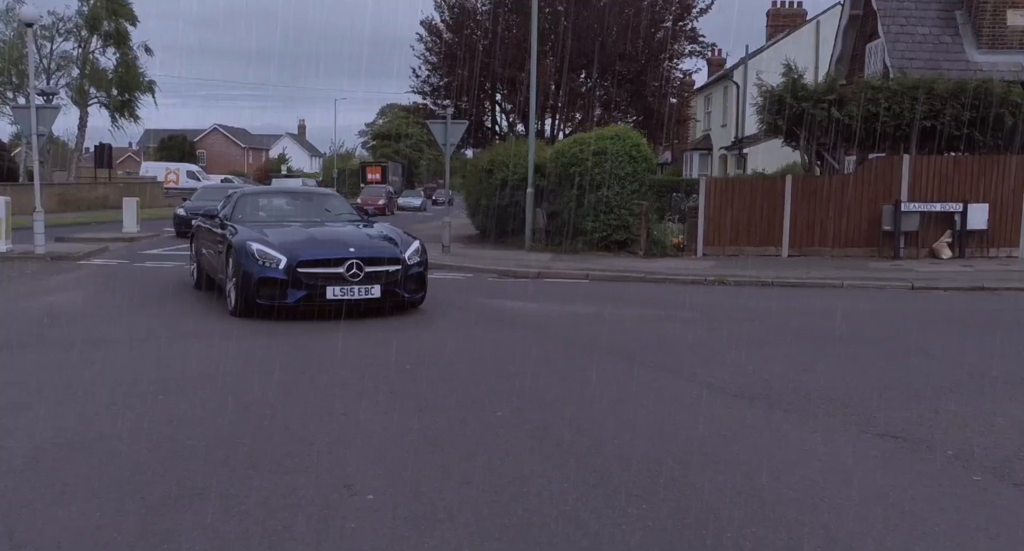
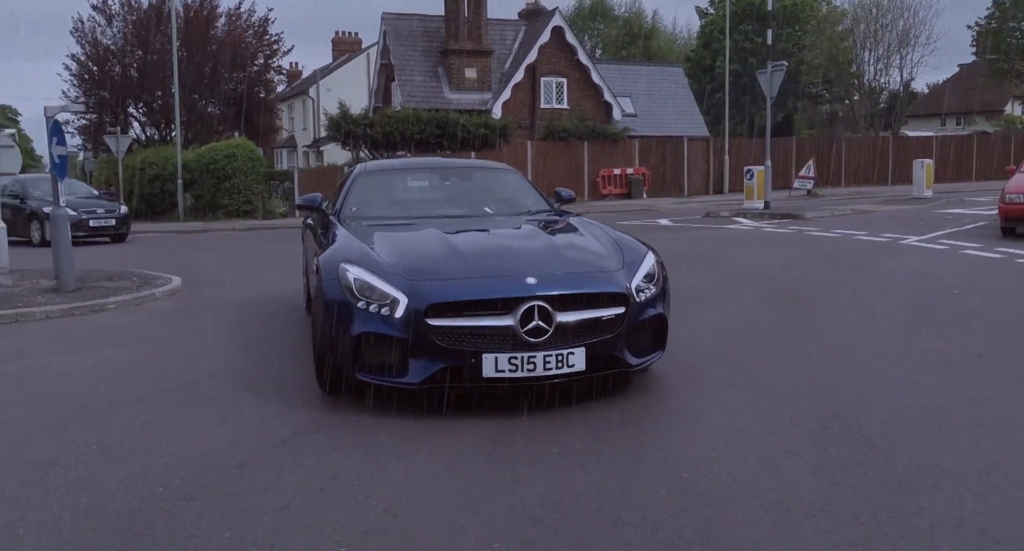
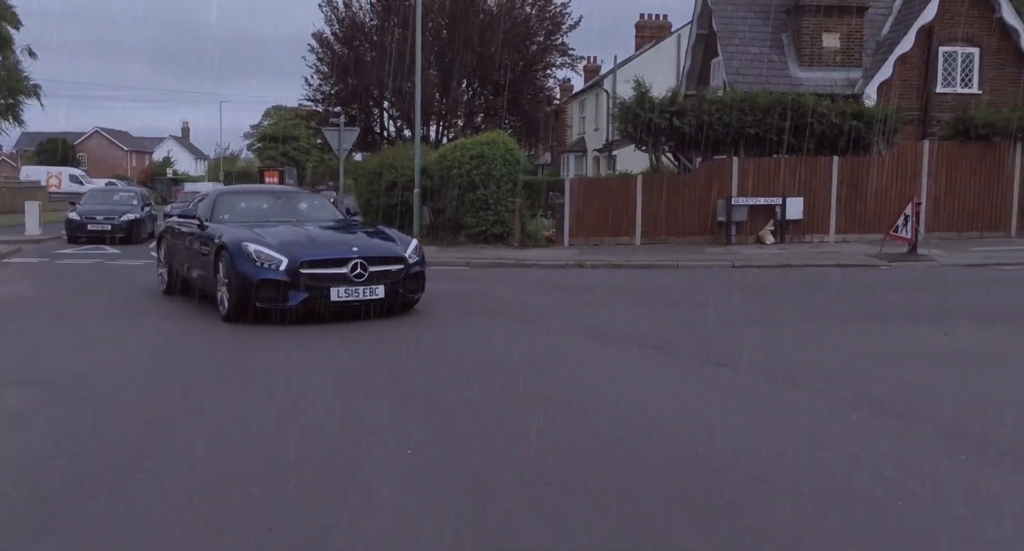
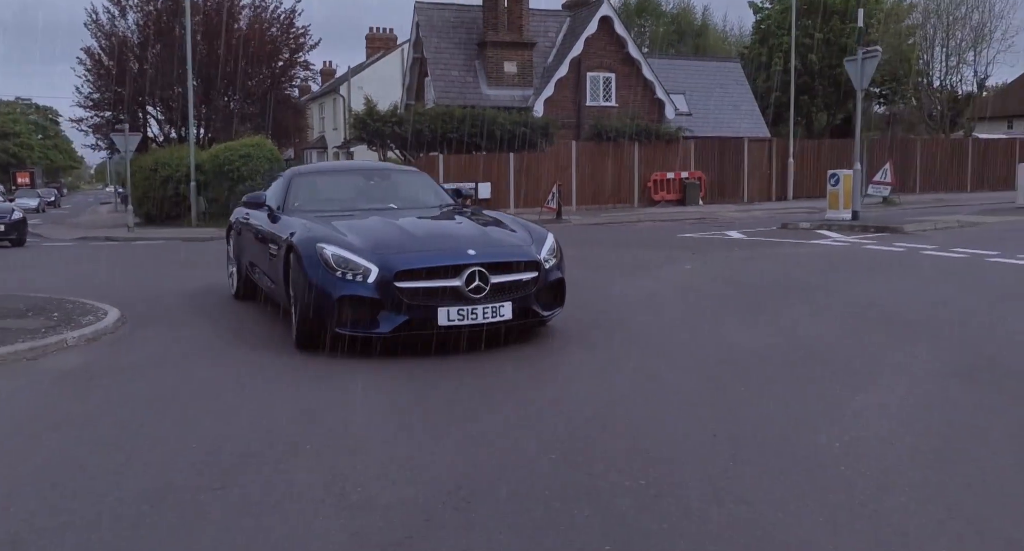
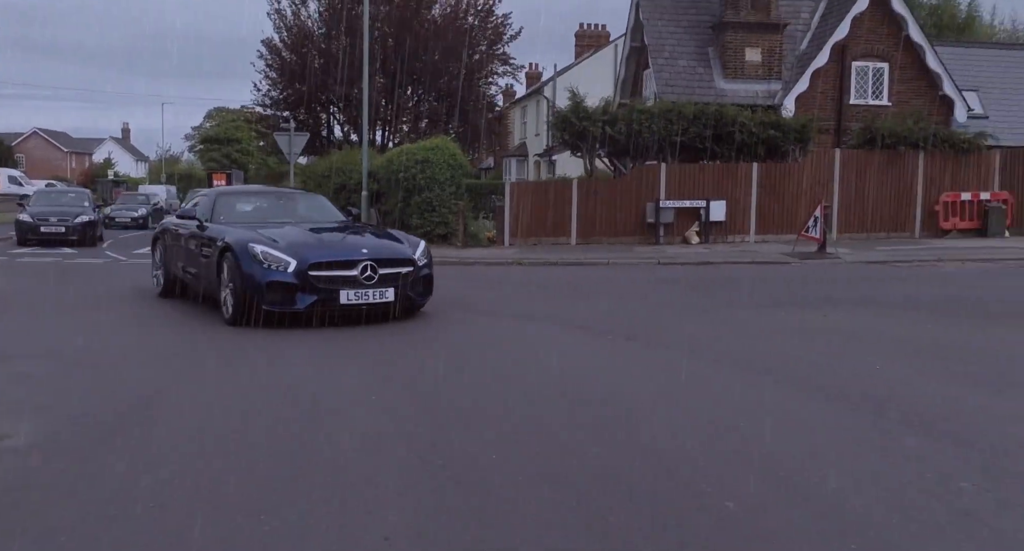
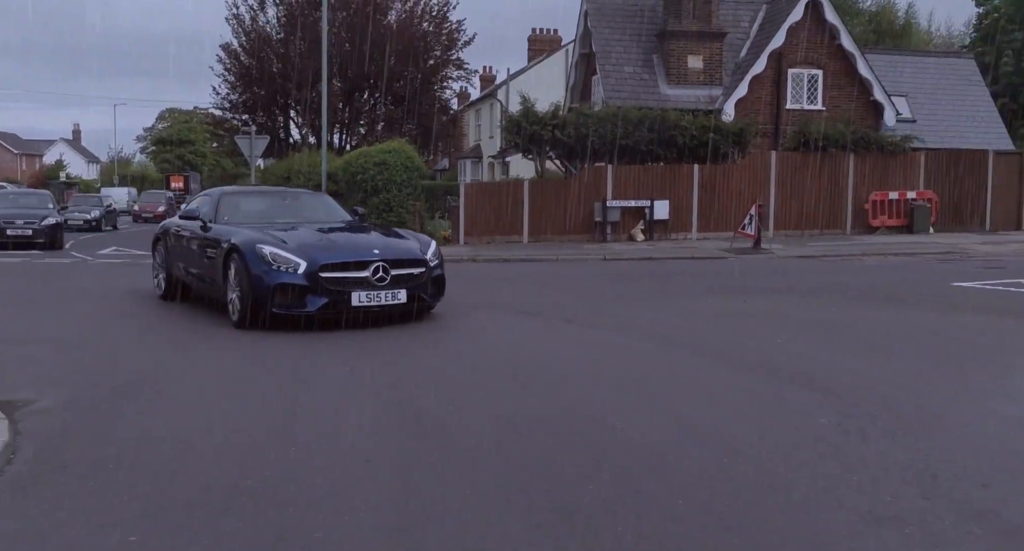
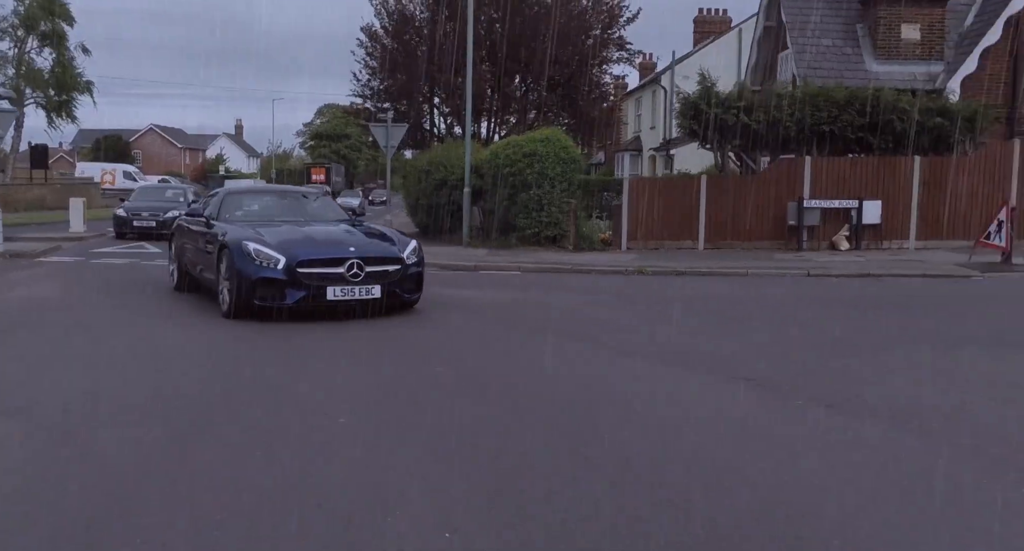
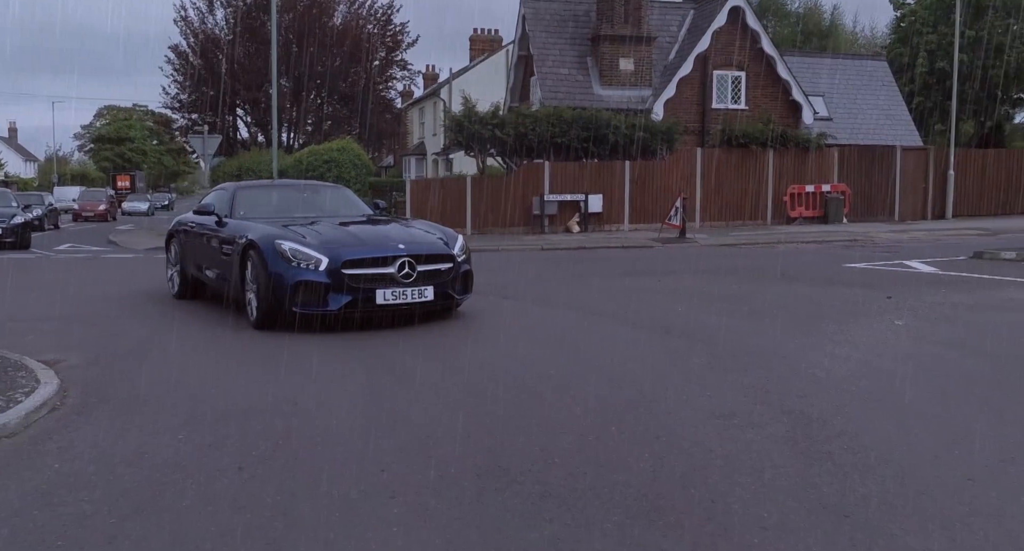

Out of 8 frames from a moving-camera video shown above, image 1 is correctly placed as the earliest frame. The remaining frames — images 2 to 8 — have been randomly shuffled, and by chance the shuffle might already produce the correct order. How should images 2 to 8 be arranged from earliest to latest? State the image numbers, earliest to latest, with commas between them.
7, 3, 5, 6, 8, 4, 2
